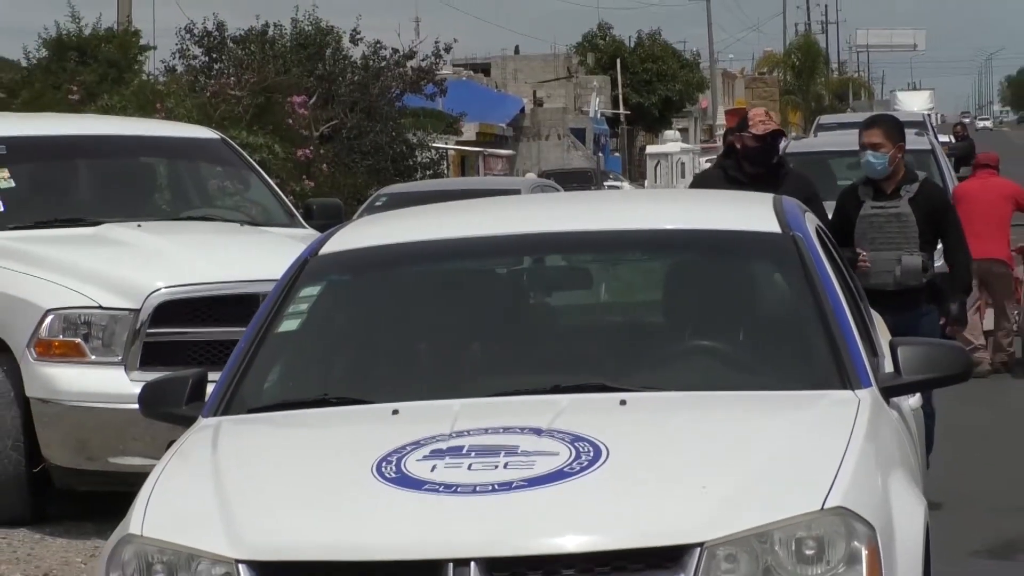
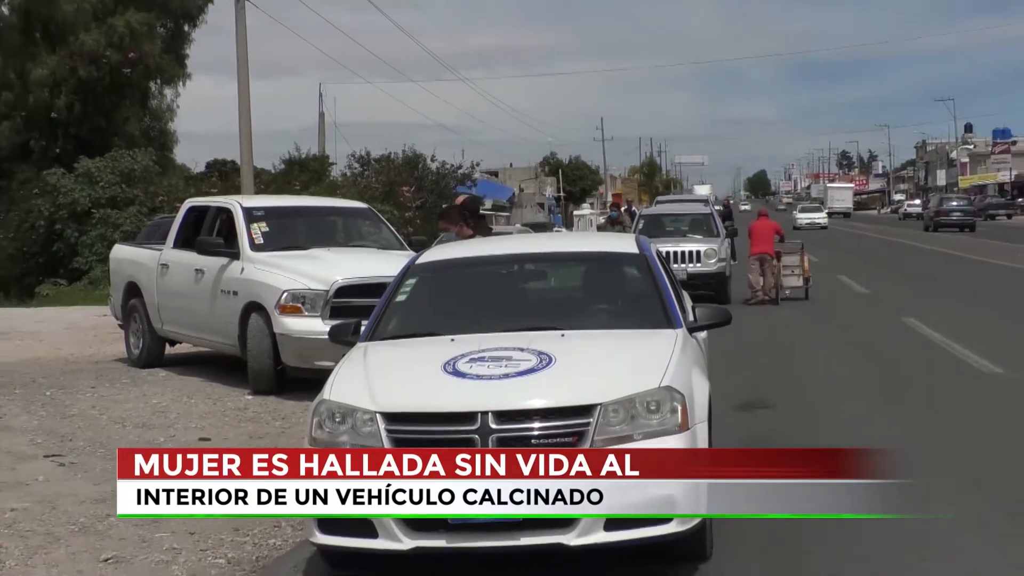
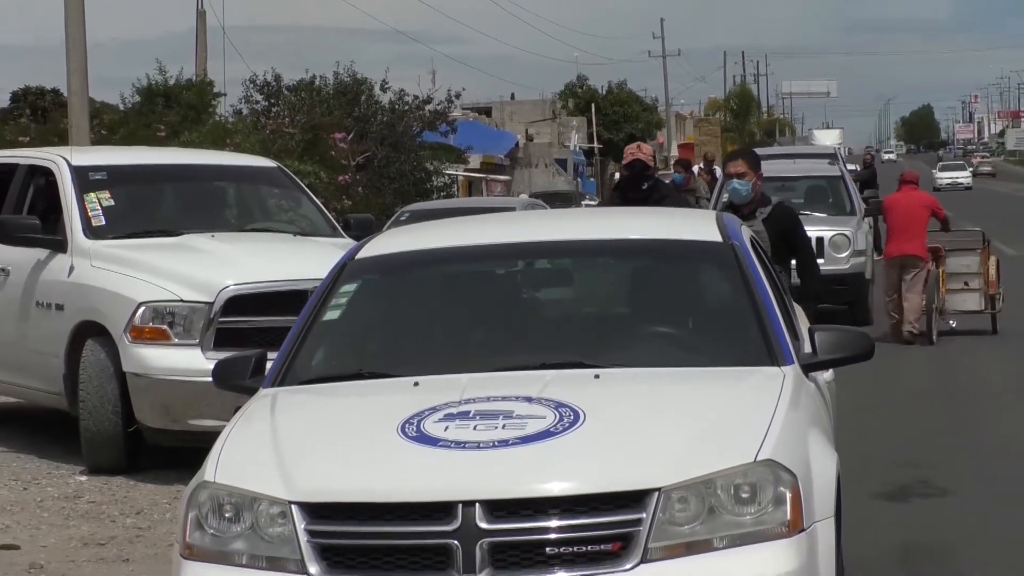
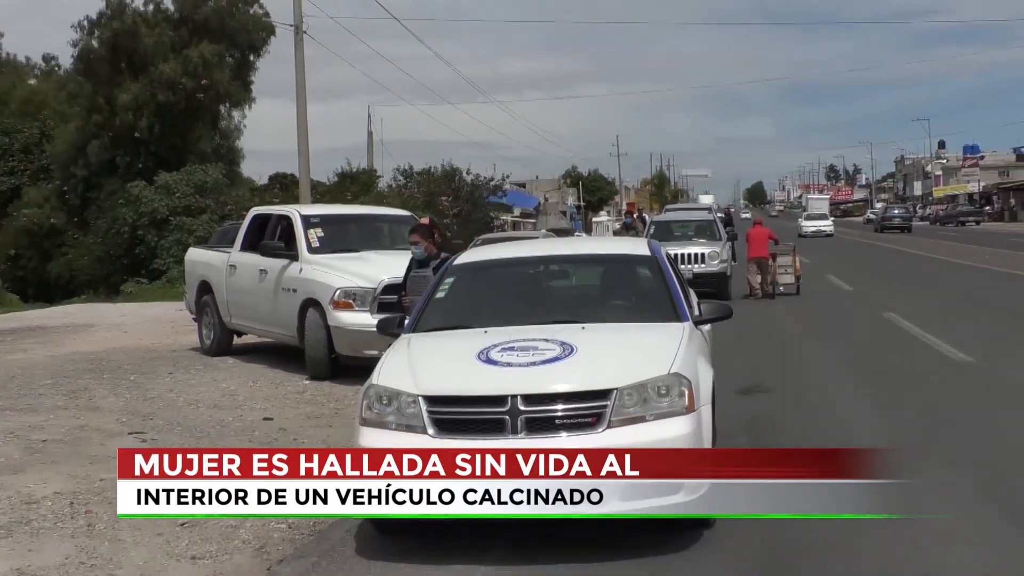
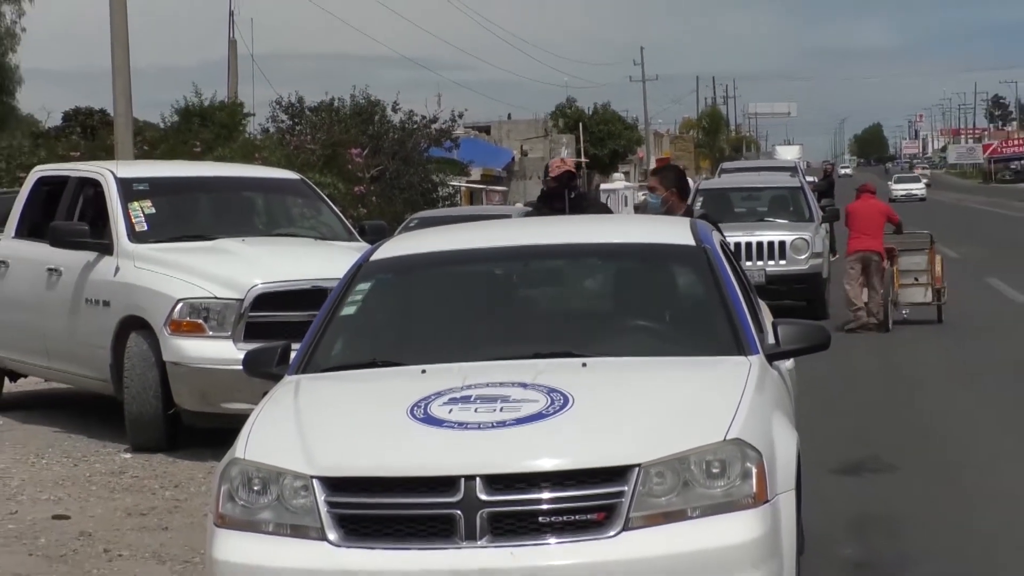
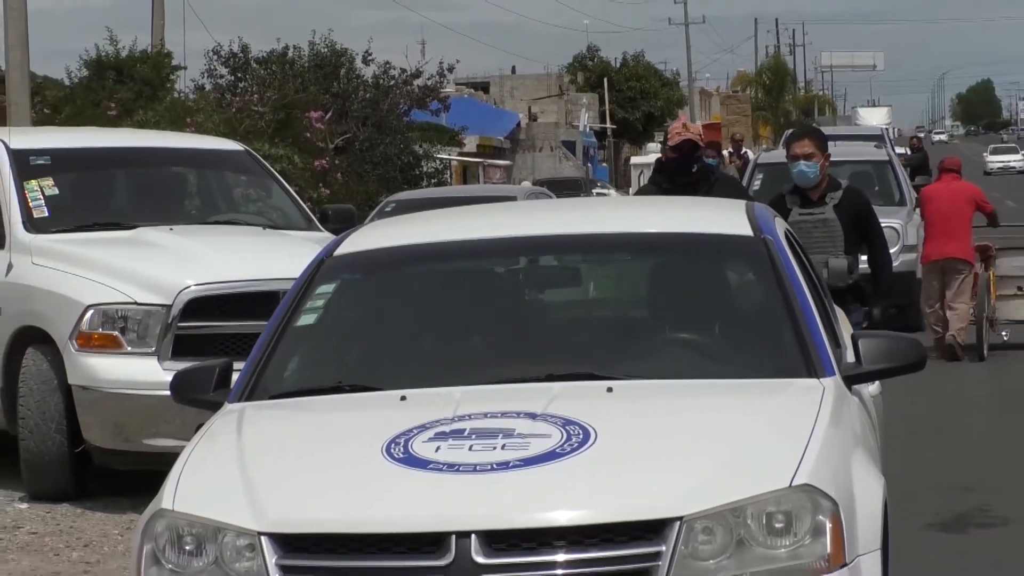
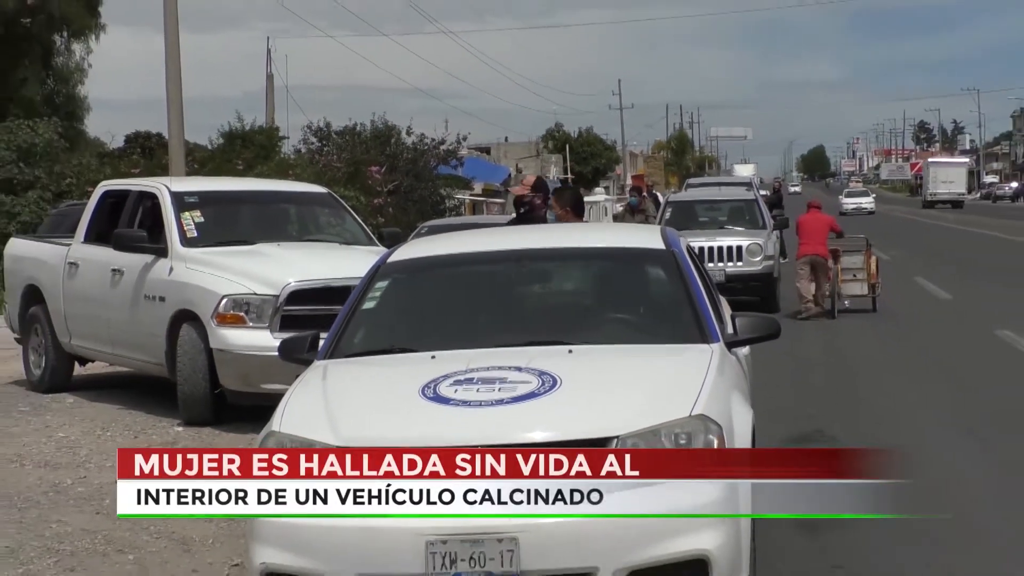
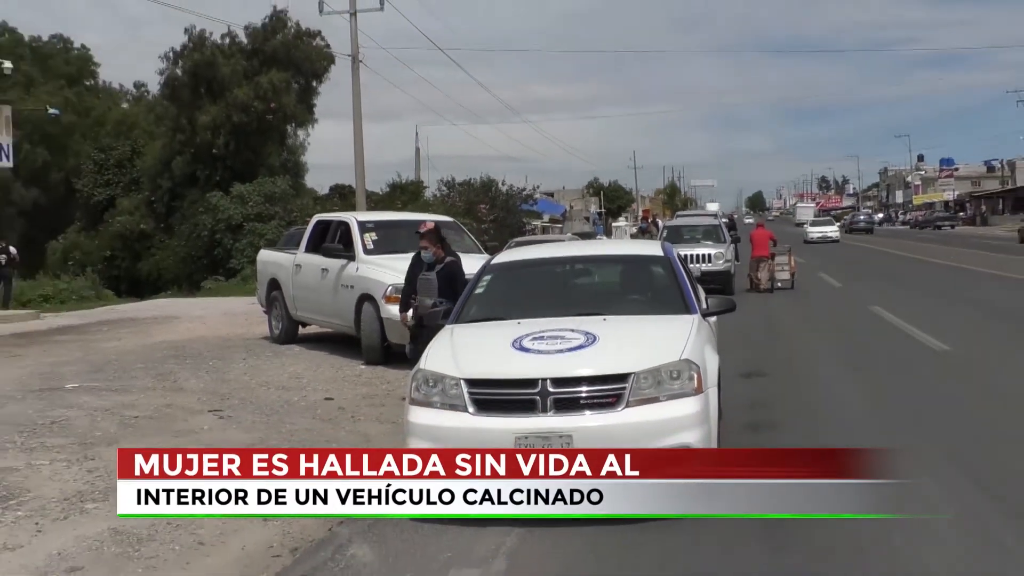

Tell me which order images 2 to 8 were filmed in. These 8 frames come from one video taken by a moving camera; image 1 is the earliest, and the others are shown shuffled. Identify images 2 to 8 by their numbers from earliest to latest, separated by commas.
6, 3, 5, 7, 2, 4, 8
